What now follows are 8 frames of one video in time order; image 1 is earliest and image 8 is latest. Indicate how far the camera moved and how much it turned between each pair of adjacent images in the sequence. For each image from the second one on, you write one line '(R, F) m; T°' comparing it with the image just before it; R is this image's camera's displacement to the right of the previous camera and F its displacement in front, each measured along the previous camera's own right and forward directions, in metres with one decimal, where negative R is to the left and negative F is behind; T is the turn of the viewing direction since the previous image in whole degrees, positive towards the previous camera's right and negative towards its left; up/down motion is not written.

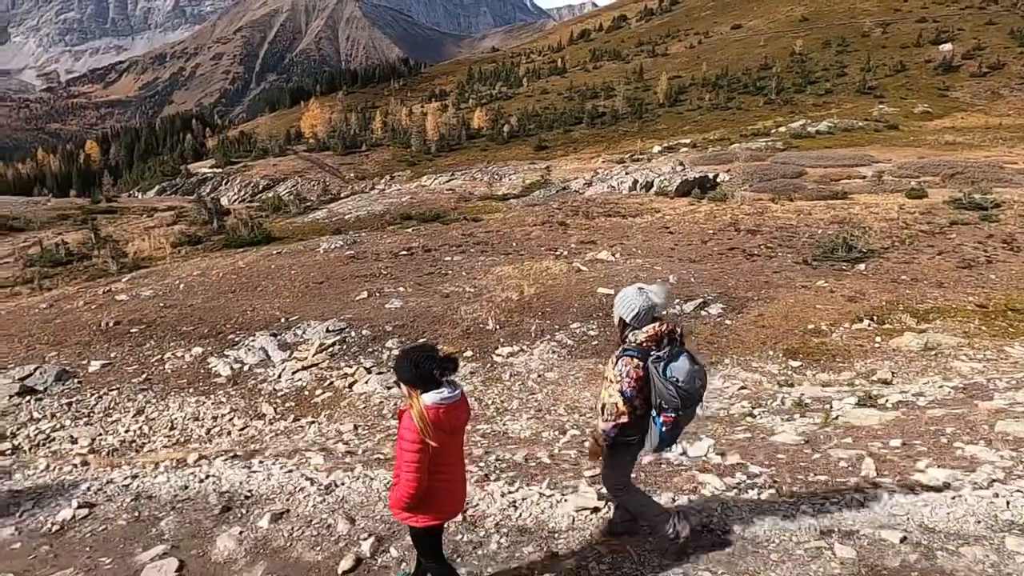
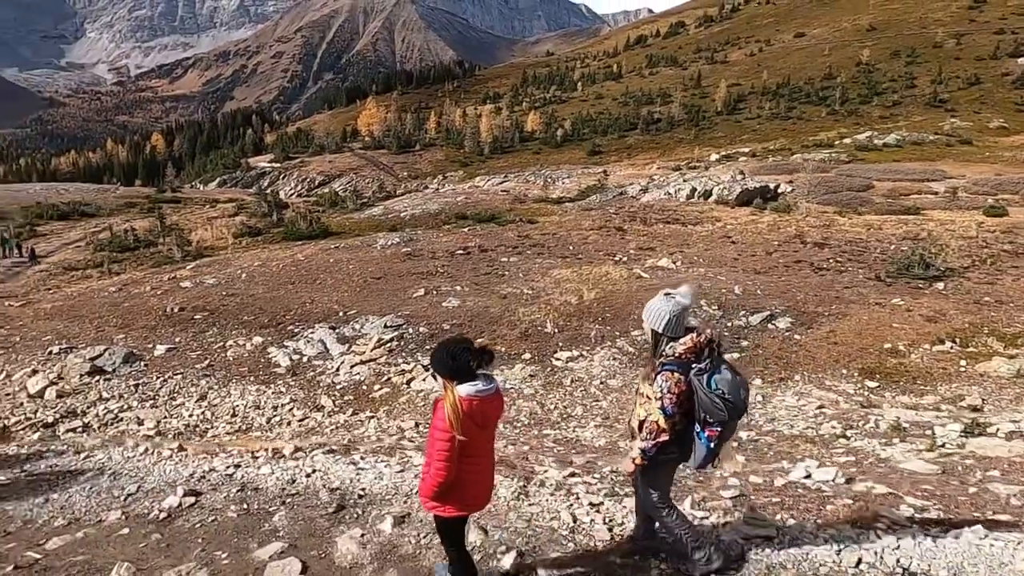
(-0.4, +0.2) m; -4°
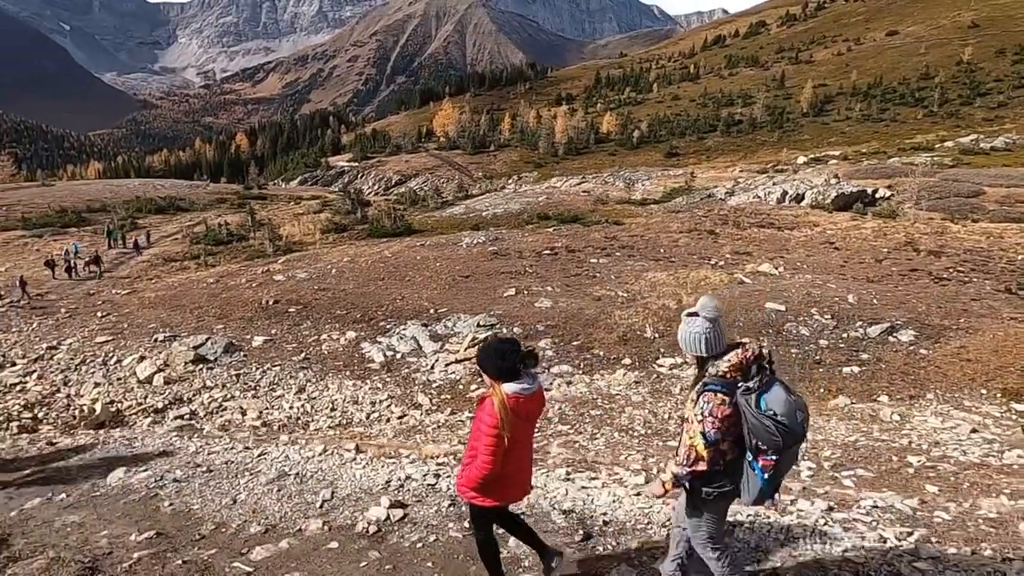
(-0.7, +0.4) m; -5°
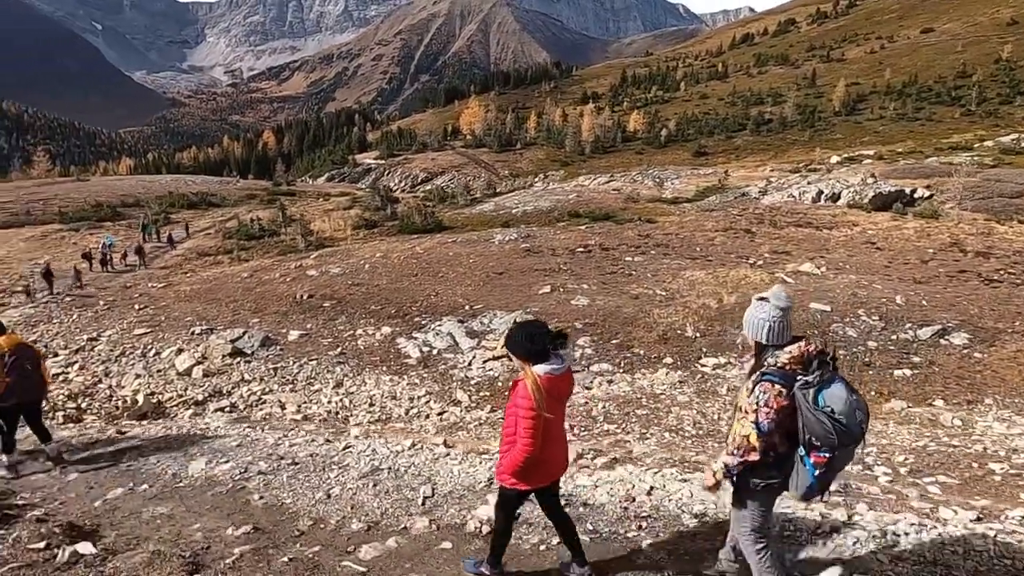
(-0.4, +0.2) m; -2°
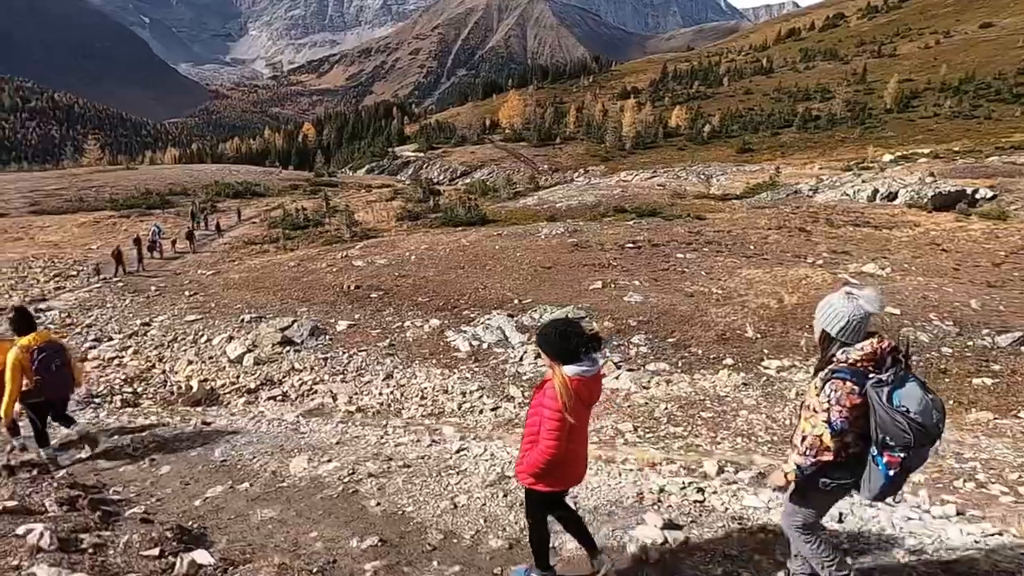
(-0.4, +0.3) m; -3°
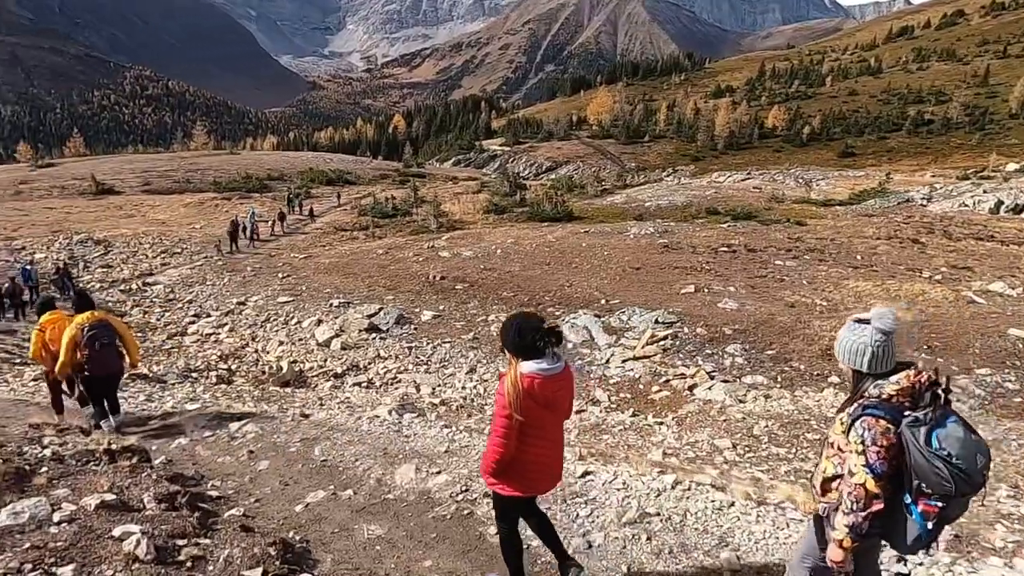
(-0.3, +0.3) m; -7°
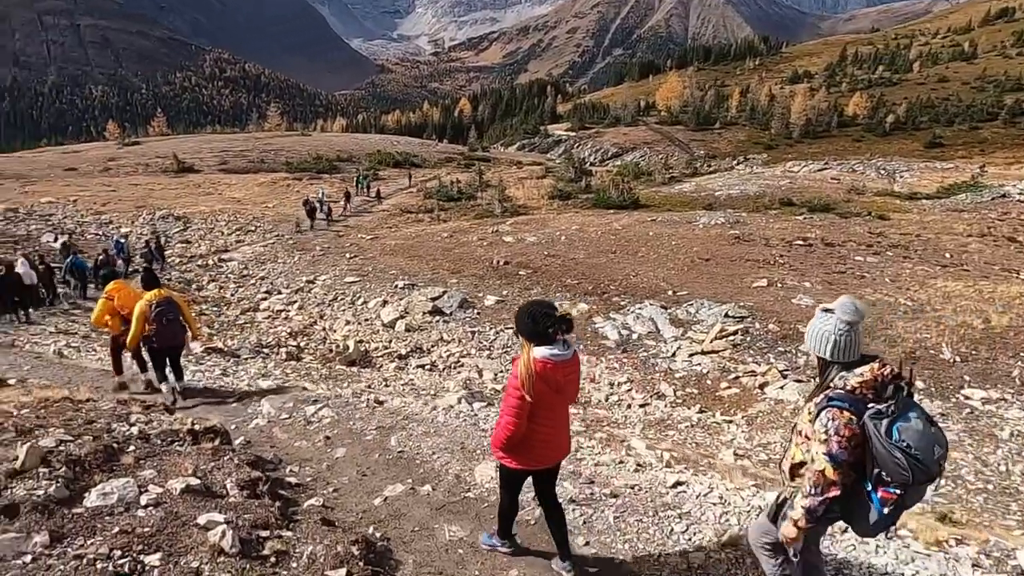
(-0.1, +0.1) m; -5°
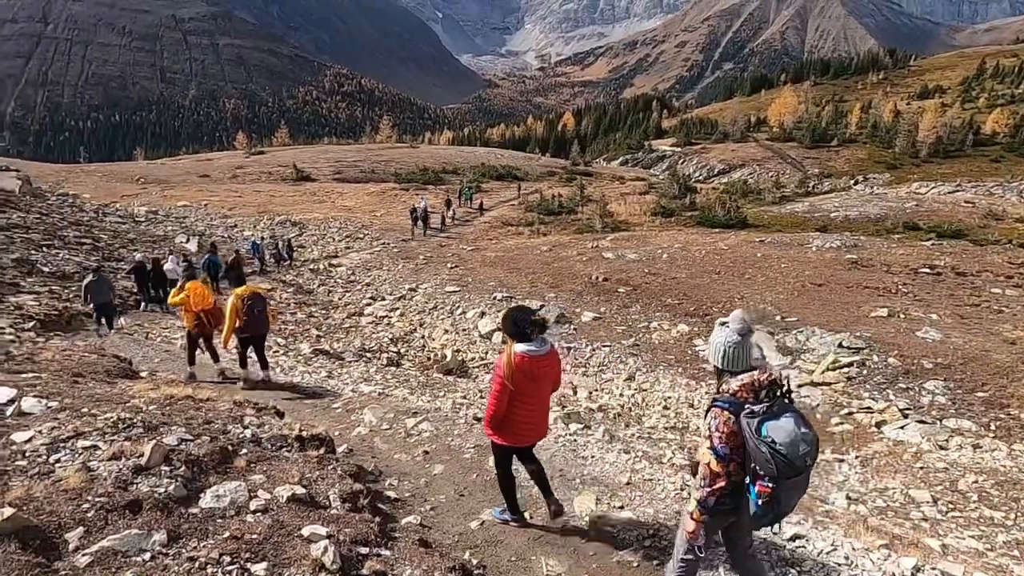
(-0.1, +0.1) m; -8°
